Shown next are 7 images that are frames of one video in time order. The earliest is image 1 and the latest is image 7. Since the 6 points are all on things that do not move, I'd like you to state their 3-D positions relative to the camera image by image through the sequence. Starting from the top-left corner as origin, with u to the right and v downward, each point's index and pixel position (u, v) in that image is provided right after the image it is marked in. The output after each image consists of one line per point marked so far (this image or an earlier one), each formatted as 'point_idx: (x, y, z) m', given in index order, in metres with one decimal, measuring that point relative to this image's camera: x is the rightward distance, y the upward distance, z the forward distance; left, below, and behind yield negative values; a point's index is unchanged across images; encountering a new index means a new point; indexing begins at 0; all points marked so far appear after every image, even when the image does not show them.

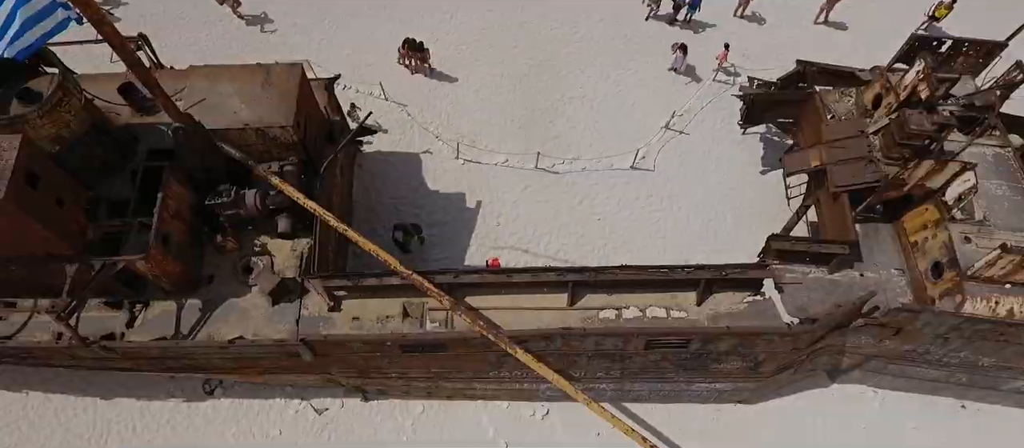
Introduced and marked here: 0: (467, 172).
0: (-1.1, +1.2, +11.8) m
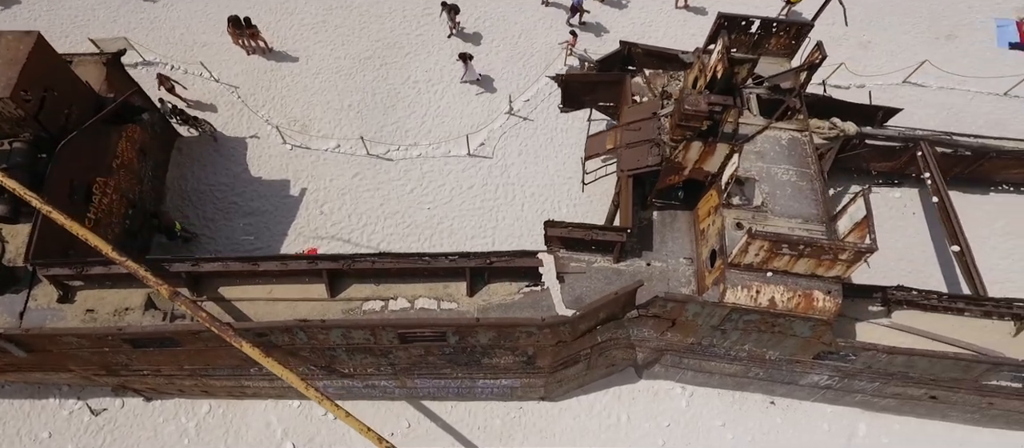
0: (-4.9, +1.5, +11.2) m
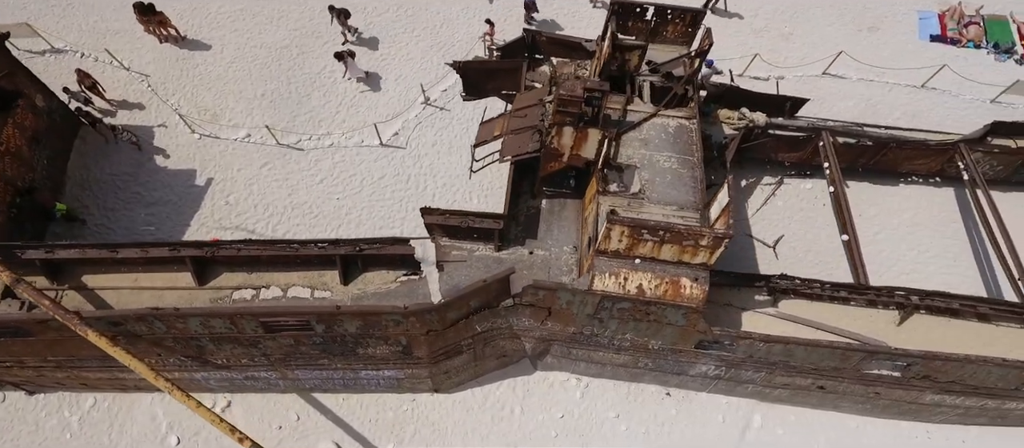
0: (-6.8, +1.7, +10.9) m
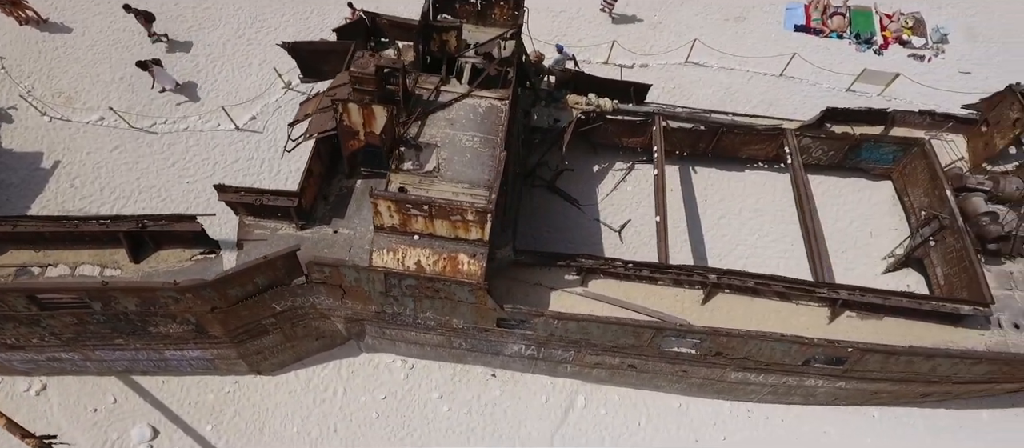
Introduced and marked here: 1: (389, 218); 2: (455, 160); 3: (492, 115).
0: (-9.9, +2.0, +10.7) m
1: (-1.6, +0.1, +6.7) m
2: (-0.8, +1.0, +7.5) m
3: (-0.3, +1.7, +8.0) m
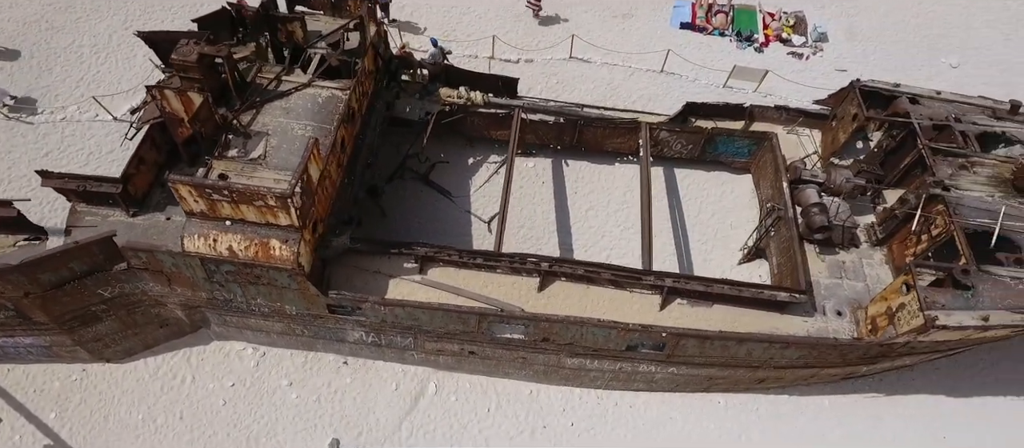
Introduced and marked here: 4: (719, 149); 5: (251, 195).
0: (-12.6, +2.2, +10.6) m
1: (-4.3, +0.3, +6.7) m
2: (-3.5, +1.2, +7.6) m
3: (-3.0, +1.9, +8.1) m
4: (+4.2, +1.5, +10.0) m
5: (-3.4, +0.4, +6.4) m
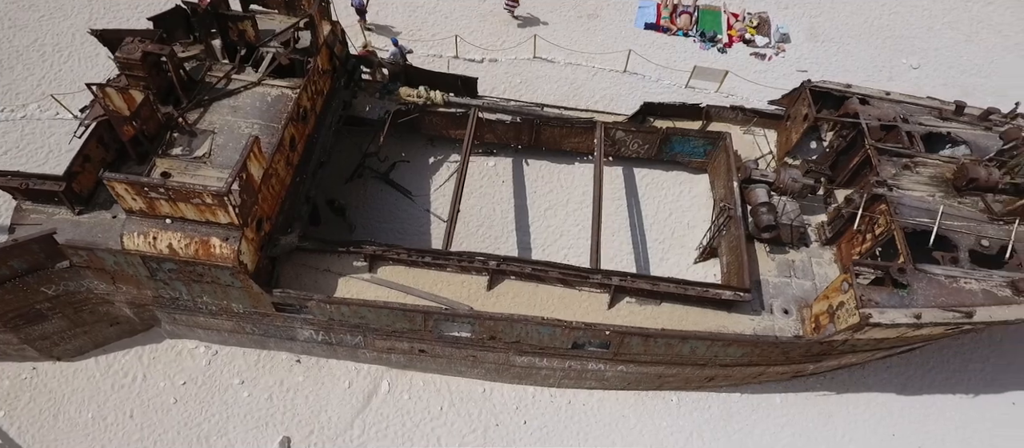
0: (-13.5, +2.3, +10.6) m
1: (-5.1, +0.3, +6.7) m
2: (-4.3, +1.2, +7.6) m
3: (-3.8, +2.0, +8.1) m
4: (+3.3, +1.5, +10.1) m
5: (-4.2, +0.4, +6.4) m
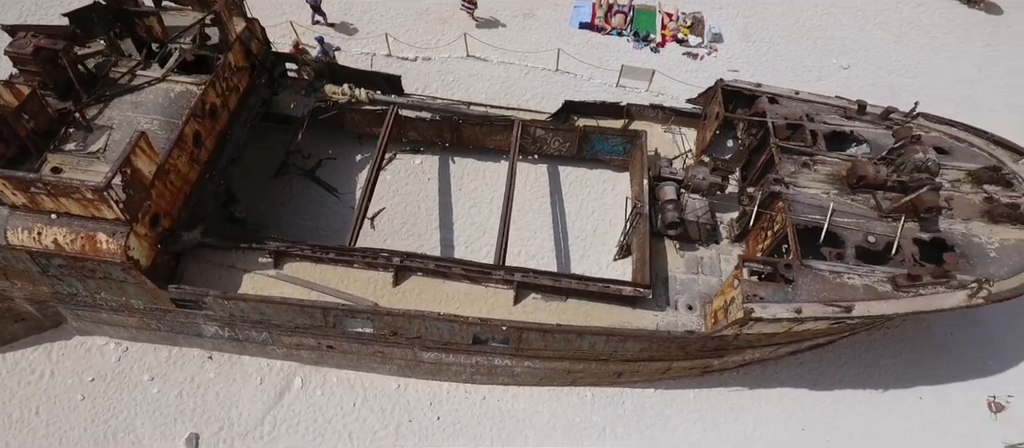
0: (-15.1, +2.4, +10.4) m
1: (-6.6, +0.4, +6.7) m
2: (-5.9, +1.2, +7.6) m
3: (-5.4, +2.0, +8.1) m
4: (+1.7, +1.6, +10.2) m
5: (-5.7, +0.5, +6.4) m
